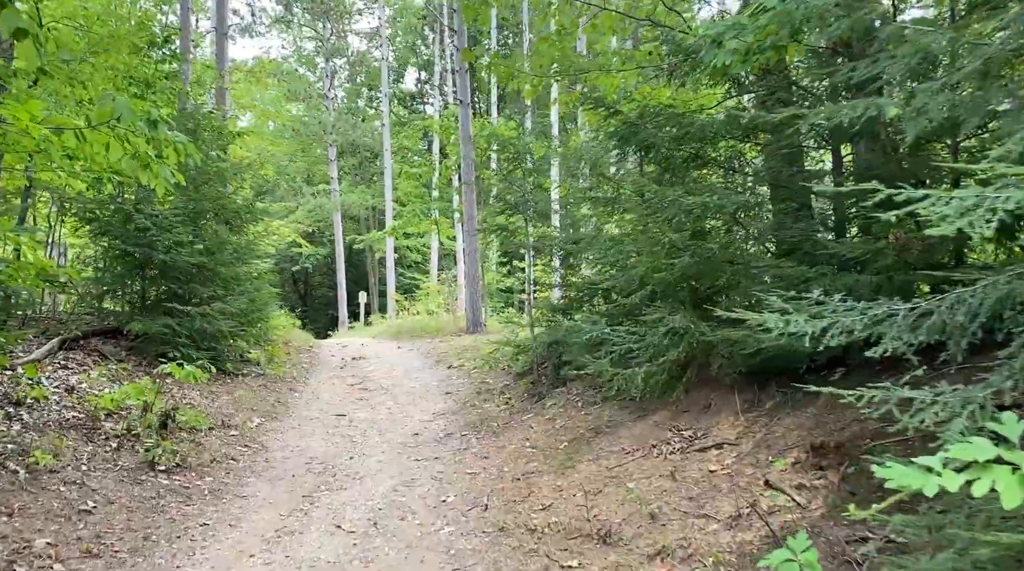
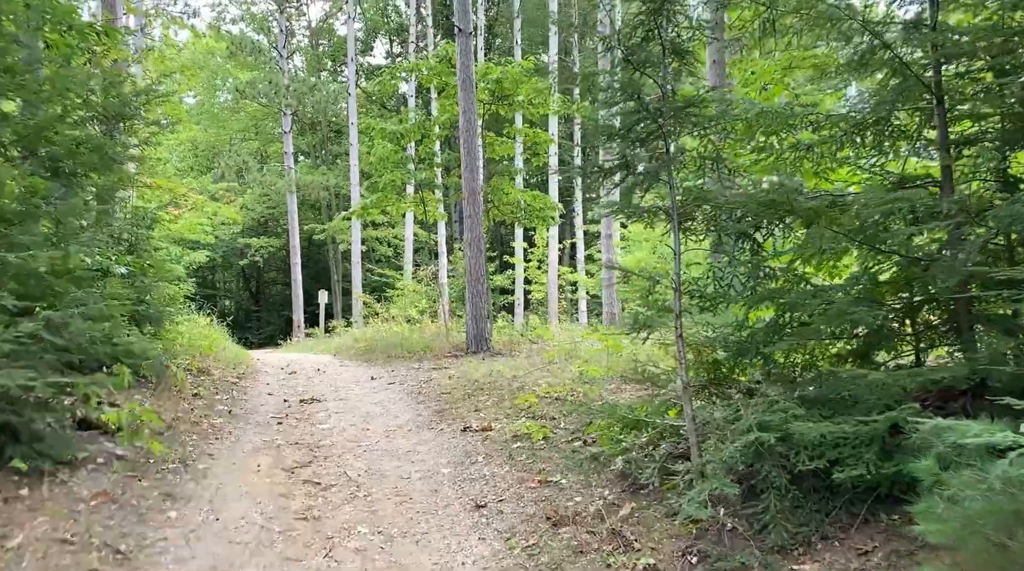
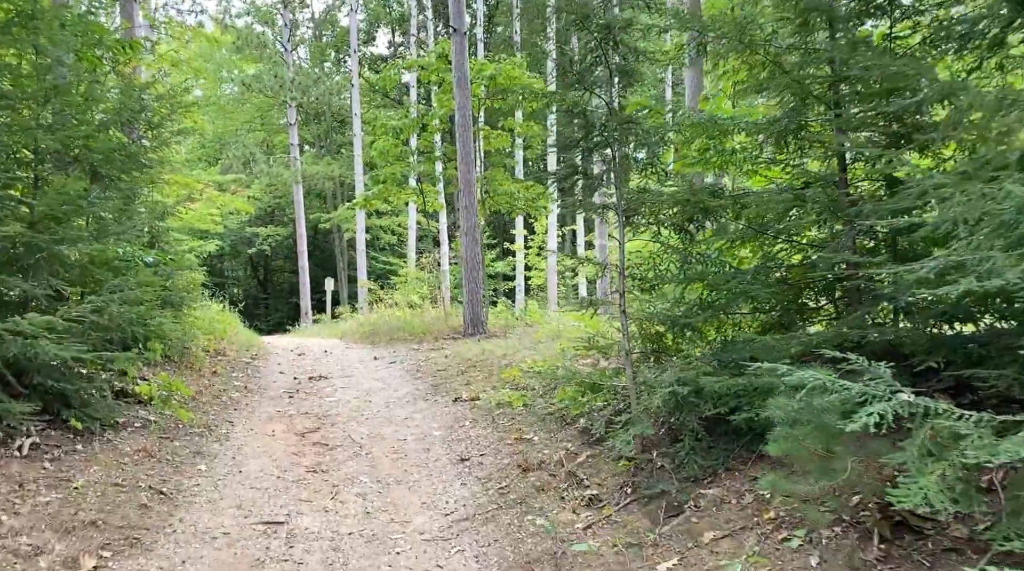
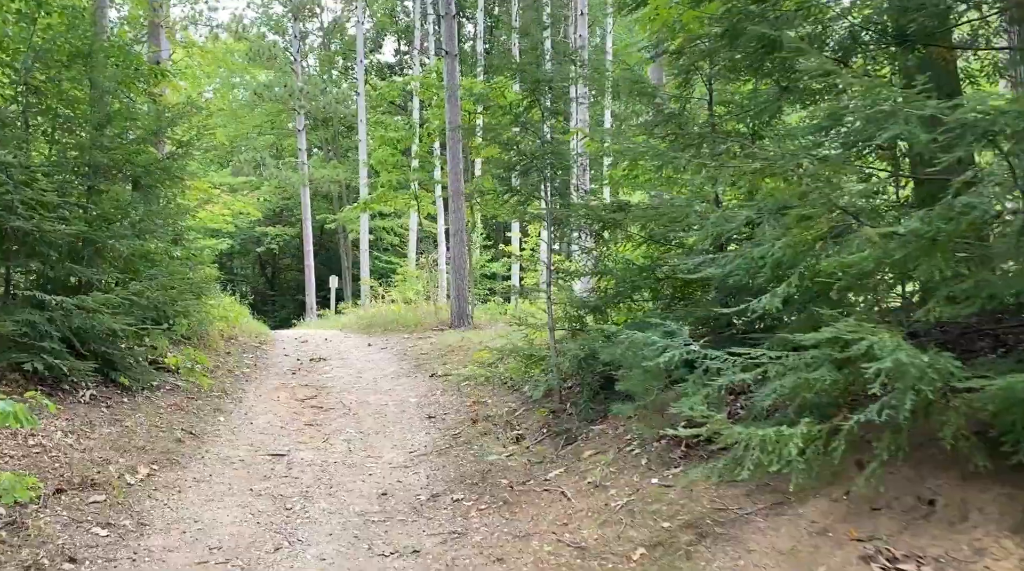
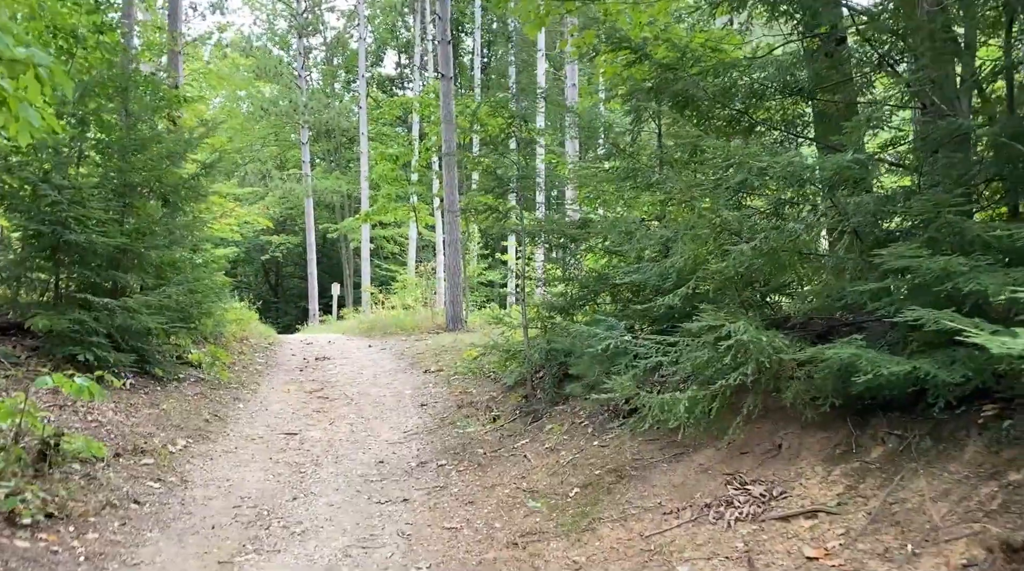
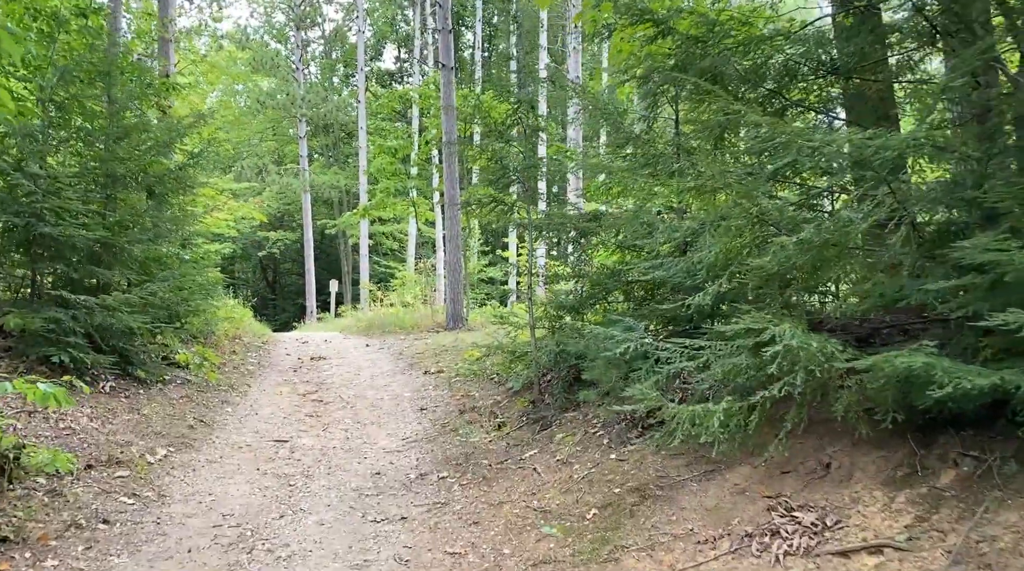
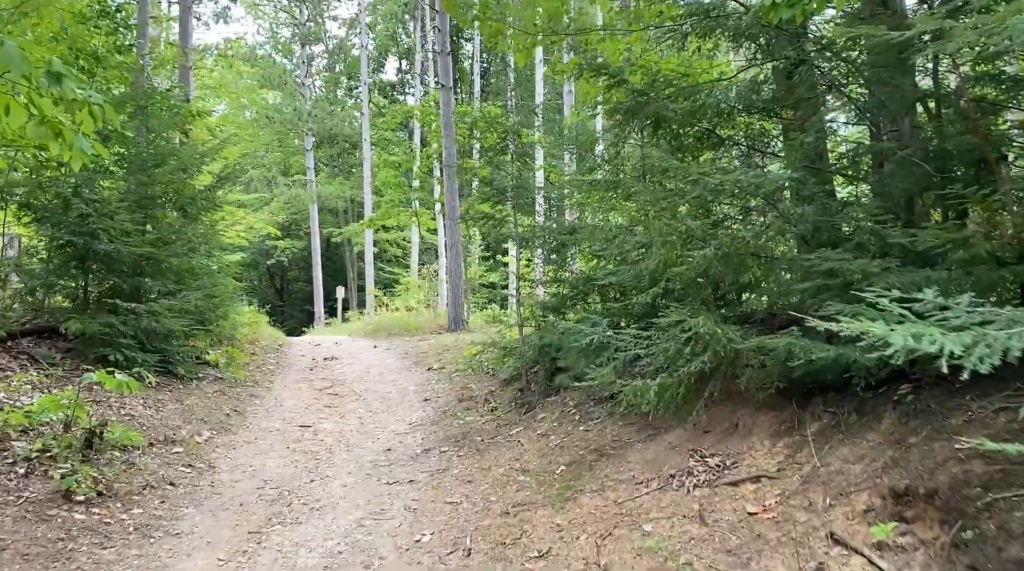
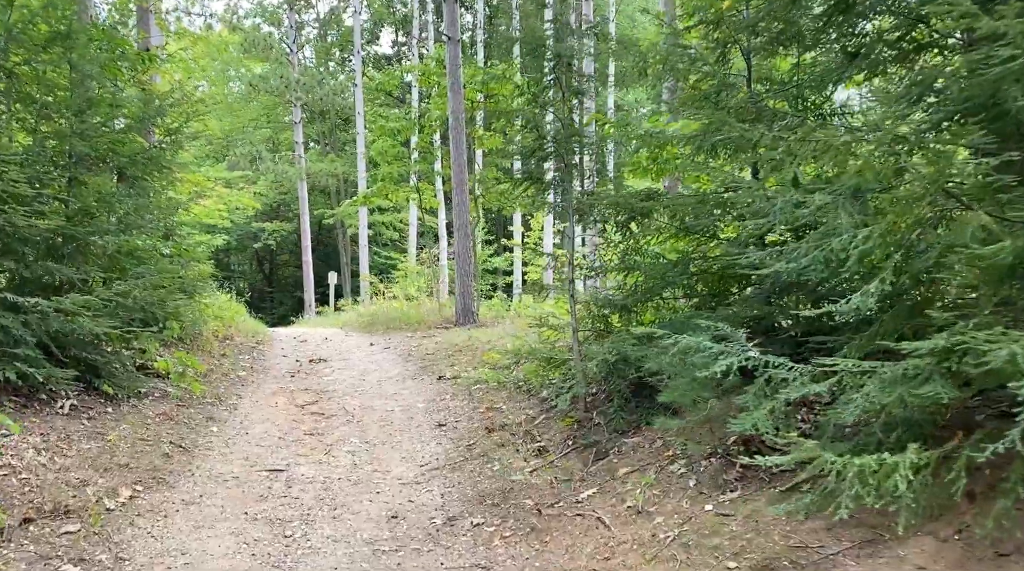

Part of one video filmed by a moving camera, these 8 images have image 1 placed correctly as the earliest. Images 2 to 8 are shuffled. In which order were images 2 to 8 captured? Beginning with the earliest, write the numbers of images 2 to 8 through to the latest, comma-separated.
7, 5, 6, 4, 8, 3, 2
